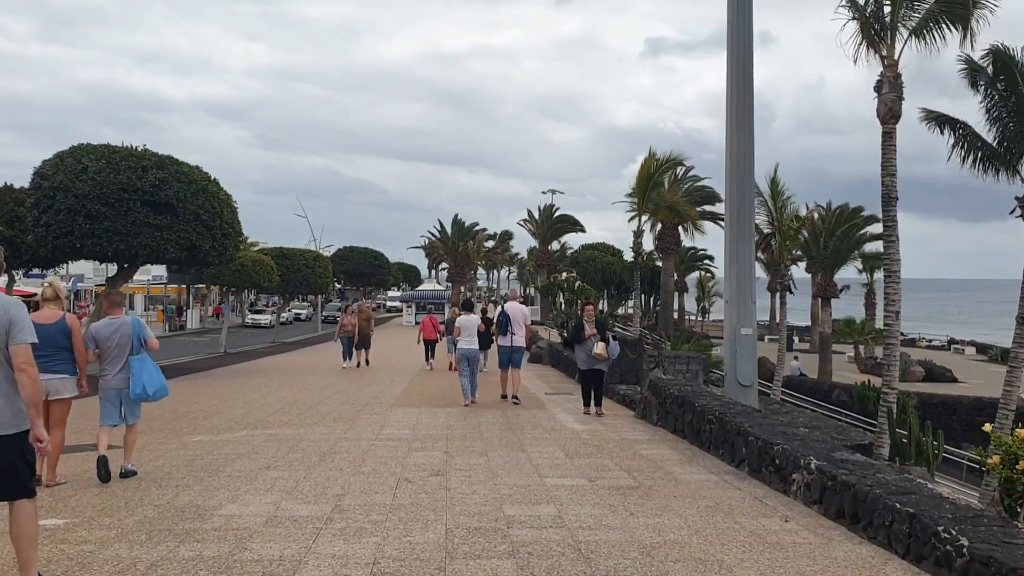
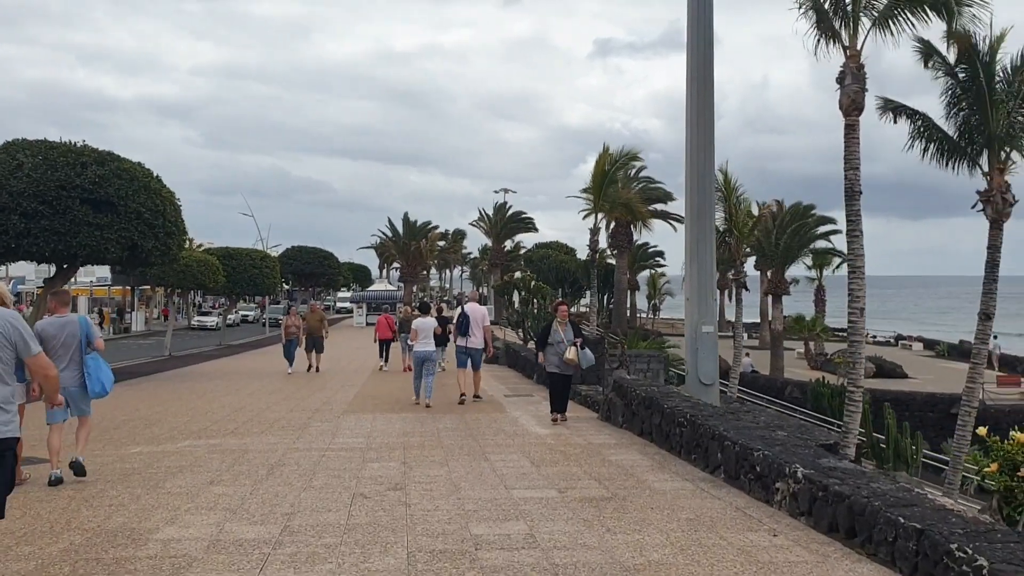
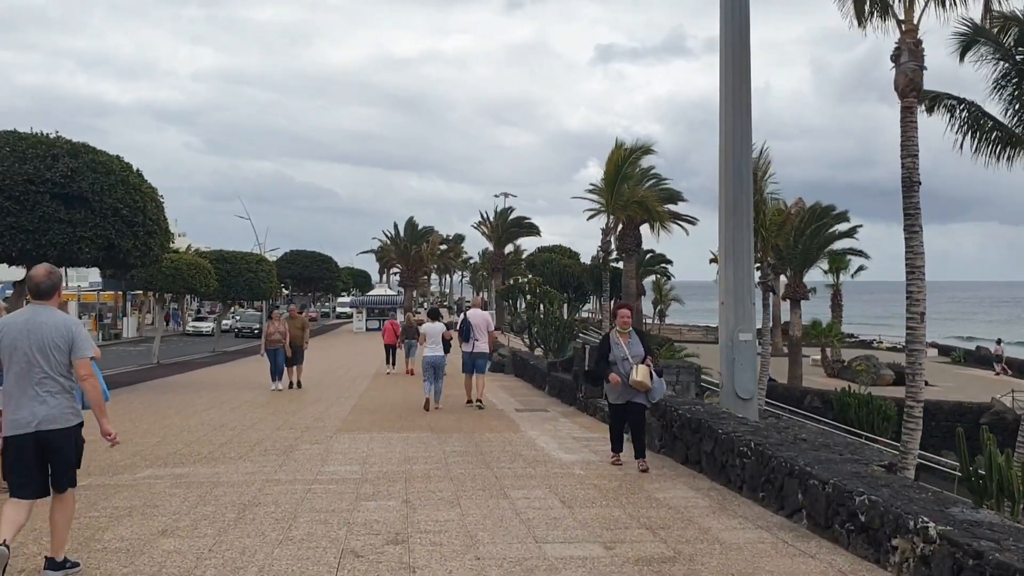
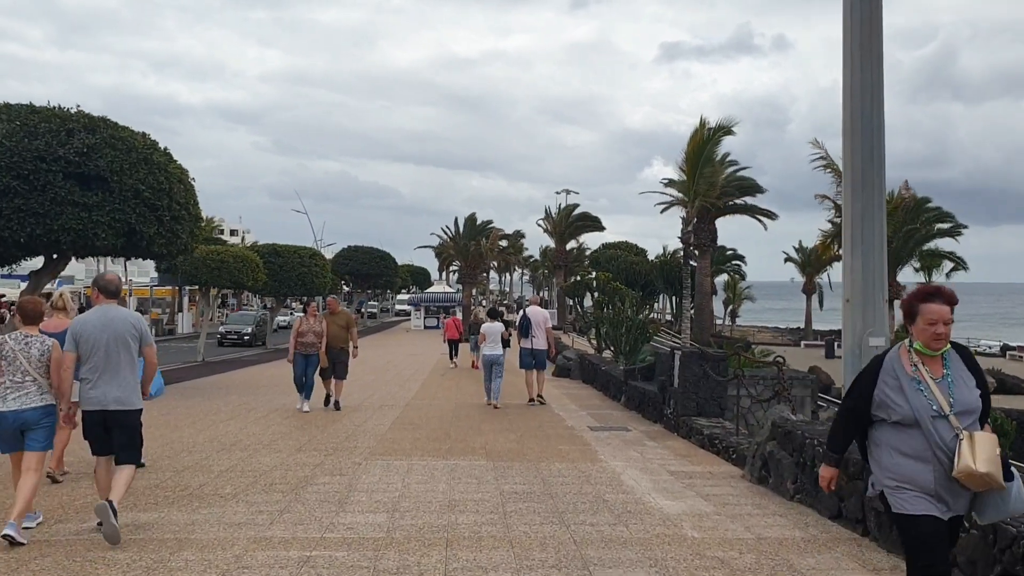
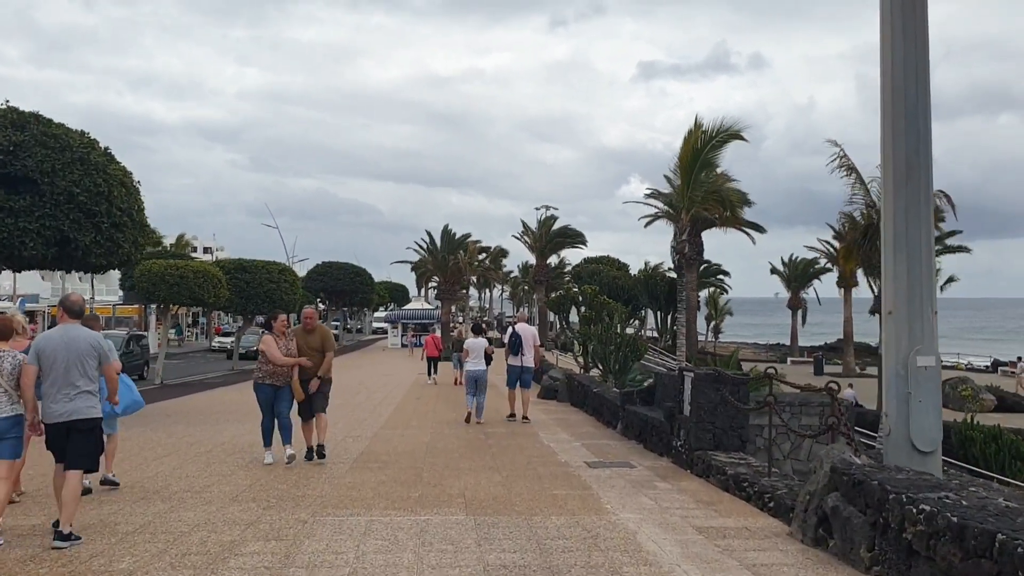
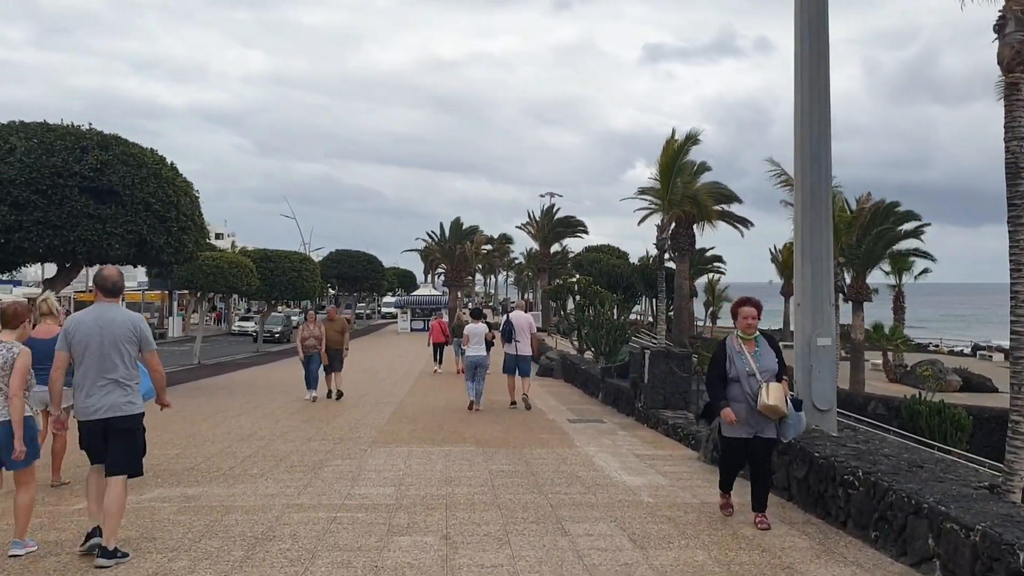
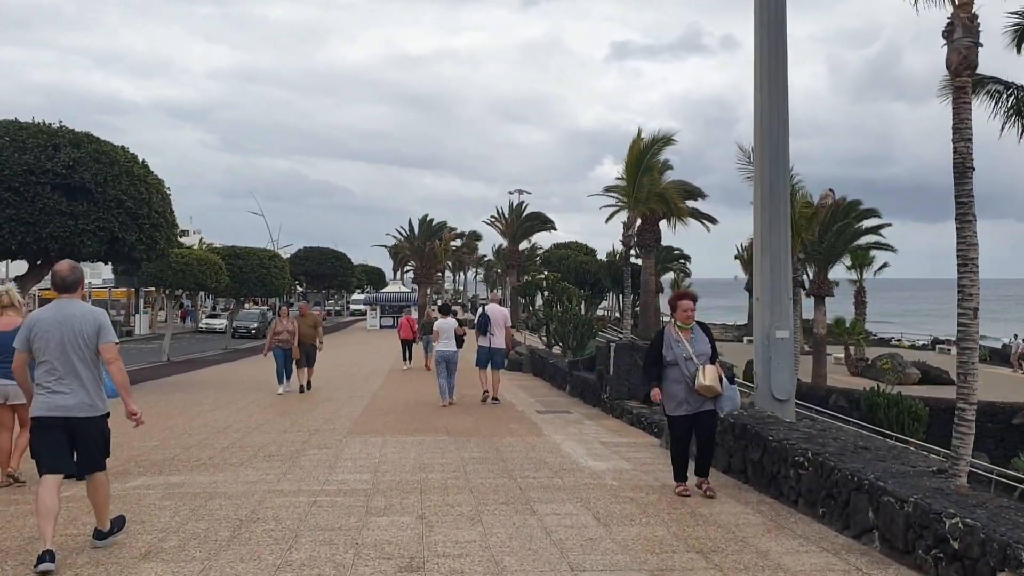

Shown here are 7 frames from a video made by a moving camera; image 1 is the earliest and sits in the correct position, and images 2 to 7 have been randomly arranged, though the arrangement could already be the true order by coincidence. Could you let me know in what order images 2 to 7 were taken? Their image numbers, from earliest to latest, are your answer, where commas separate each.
2, 3, 7, 6, 4, 5
